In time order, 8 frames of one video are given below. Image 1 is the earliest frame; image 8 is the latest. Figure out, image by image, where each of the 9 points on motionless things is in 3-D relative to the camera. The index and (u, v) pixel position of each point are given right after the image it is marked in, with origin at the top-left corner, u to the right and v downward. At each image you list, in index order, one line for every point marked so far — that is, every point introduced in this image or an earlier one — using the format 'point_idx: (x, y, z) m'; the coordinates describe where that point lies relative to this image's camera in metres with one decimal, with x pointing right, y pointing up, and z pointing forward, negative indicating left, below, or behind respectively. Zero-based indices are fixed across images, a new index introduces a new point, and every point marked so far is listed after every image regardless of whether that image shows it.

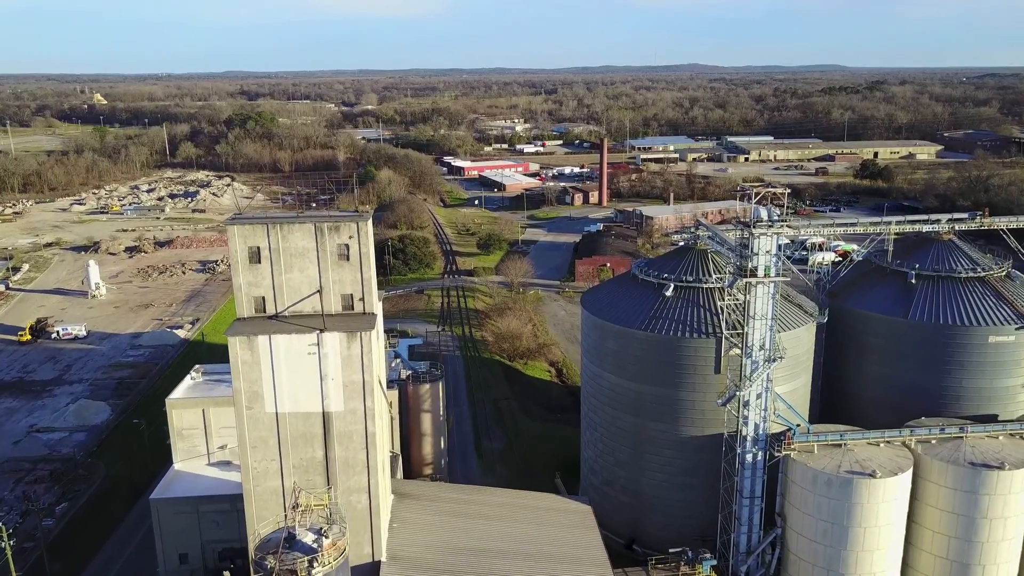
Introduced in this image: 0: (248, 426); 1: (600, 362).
0: (-3.2, -1.7, +9.9) m
1: (+1.5, -1.3, +14.2) m
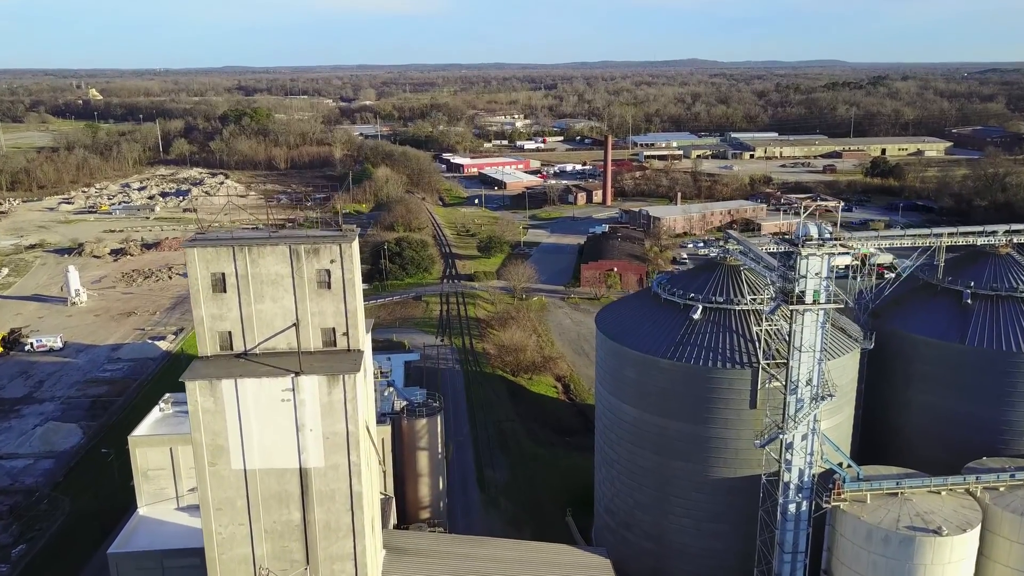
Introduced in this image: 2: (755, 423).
0: (-3.1, -2.0, +8.4) m
1: (+1.6, -1.6, +12.7) m
2: (+3.3, -1.9, +11.4) m
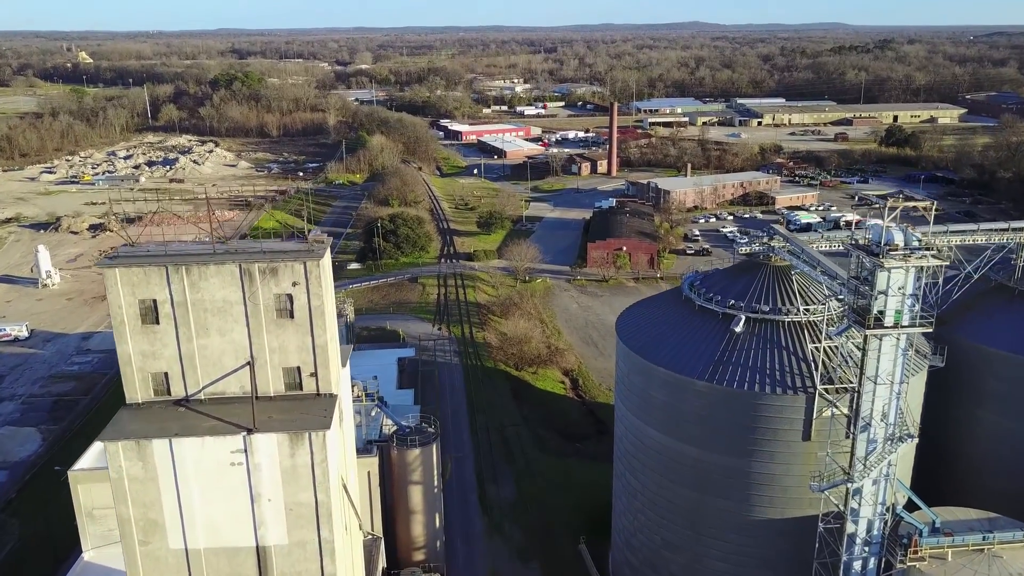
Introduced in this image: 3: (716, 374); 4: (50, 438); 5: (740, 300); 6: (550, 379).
0: (-3.0, -2.3, +6.6) m
1: (+1.7, -1.7, +10.9) m
2: (+3.4, -2.0, +9.6) m
3: (+2.5, -1.0, +9.9) m
4: (-9.3, -3.0, +16.5) m
5: (+3.0, -0.2, +10.6) m
6: (+0.9, -2.2, +19.8) m
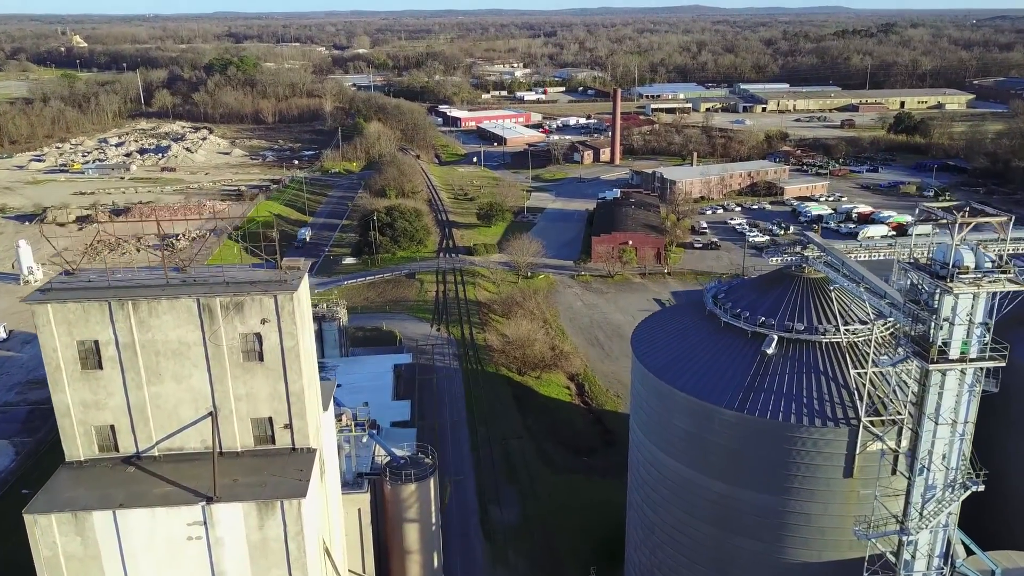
0: (-2.9, -2.5, +5.6) m
1: (+1.8, -1.9, +9.8) m
2: (+3.5, -2.2, +8.6) m
3: (+2.5, -1.2, +8.9) m
4: (-9.2, -3.1, +15.5) m
5: (+3.0, -0.3, +9.6) m
6: (+1.0, -2.2, +18.7) m
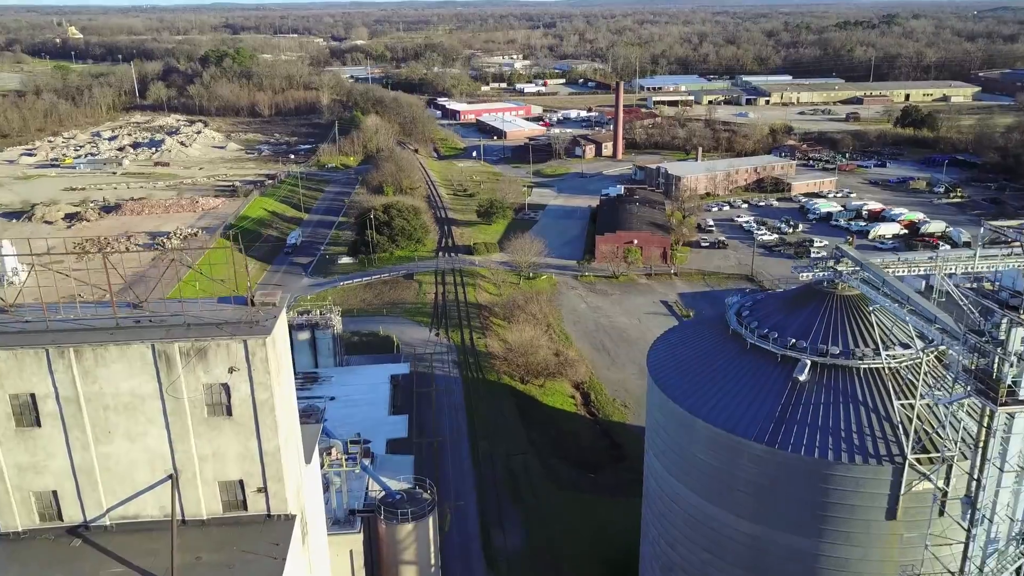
0: (-2.8, -2.7, +4.8) m
1: (+1.9, -2.1, +9.0) m
2: (+3.6, -2.4, +7.7) m
3: (+2.6, -1.4, +8.0) m
4: (-9.1, -3.2, +14.7) m
5: (+3.1, -0.5, +8.7) m
6: (+1.0, -2.3, +17.9) m
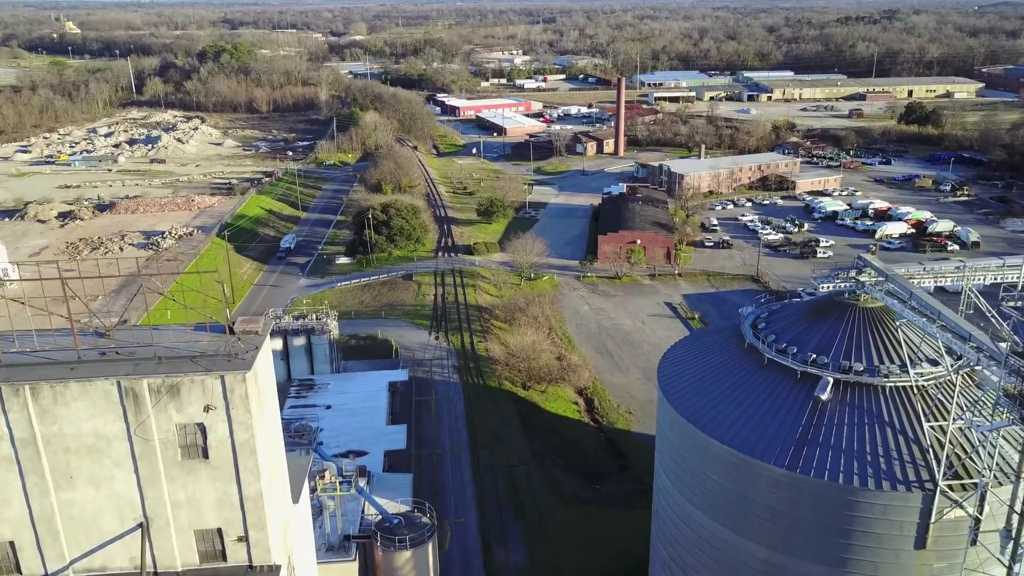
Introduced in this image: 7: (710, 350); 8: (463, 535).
0: (-2.8, -2.9, +4.3) m
1: (+1.9, -2.2, +8.5) m
2: (+3.6, -2.5, +7.3) m
3: (+2.6, -1.5, +7.5) m
4: (-9.1, -3.3, +14.2) m
5: (+3.1, -0.7, +8.3) m
6: (+1.1, -2.4, +17.4) m
7: (+2.3, -0.7, +9.5) m
8: (-0.7, -3.7, +12.5) m
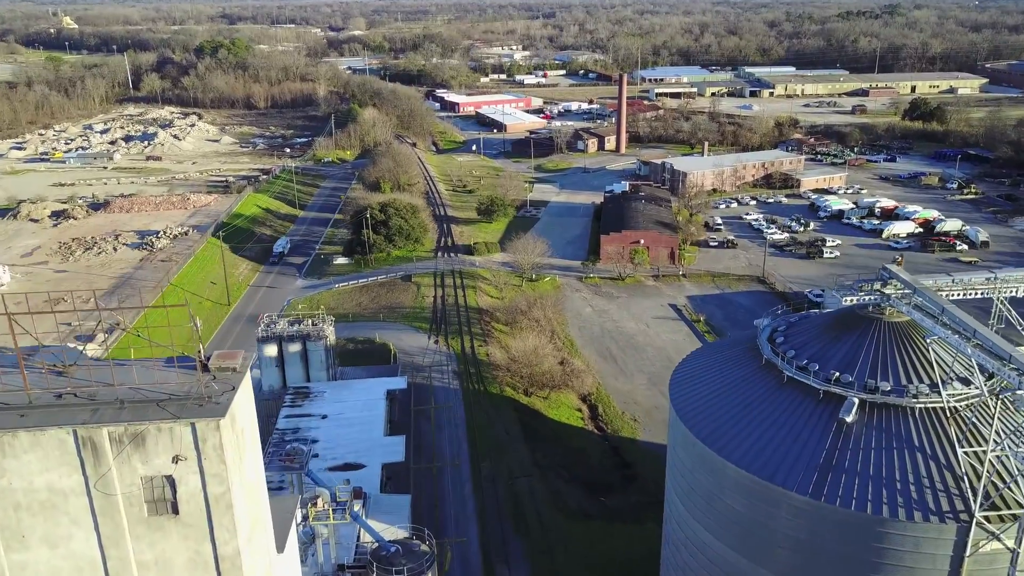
0: (-2.7, -3.0, +3.8) m
1: (+1.9, -2.3, +8.1) m
2: (+3.7, -2.6, +6.8) m
3: (+2.7, -1.7, +7.0) m
4: (-9.1, -3.4, +13.7) m
5: (+3.2, -0.8, +7.8) m
6: (+1.1, -2.5, +16.9) m
7: (+2.3, -0.8, +9.0) m
8: (-0.7, -3.9, +12.1) m
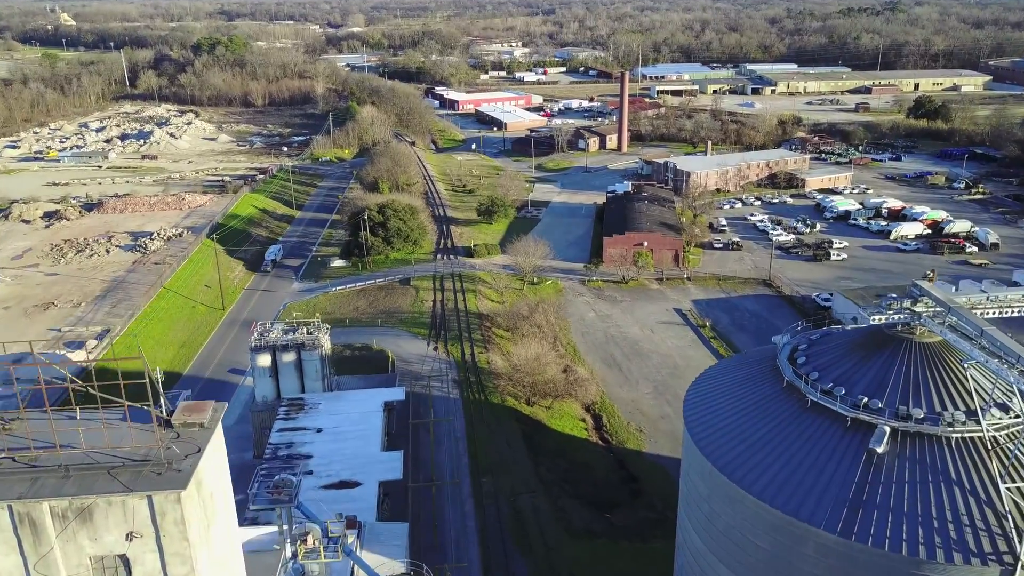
0: (-2.7, -3.2, +3.3) m
1: (+2.0, -2.5, +7.5) m
2: (+3.7, -2.8, +6.2) m
3: (+2.7, -1.9, +6.5) m
4: (-9.0, -3.6, +13.2) m
5: (+3.2, -1.0, +7.2) m
6: (+1.1, -2.6, +16.4) m
7: (+2.4, -1.0, +8.5) m
8: (-0.7, -4.0, +11.5) m
